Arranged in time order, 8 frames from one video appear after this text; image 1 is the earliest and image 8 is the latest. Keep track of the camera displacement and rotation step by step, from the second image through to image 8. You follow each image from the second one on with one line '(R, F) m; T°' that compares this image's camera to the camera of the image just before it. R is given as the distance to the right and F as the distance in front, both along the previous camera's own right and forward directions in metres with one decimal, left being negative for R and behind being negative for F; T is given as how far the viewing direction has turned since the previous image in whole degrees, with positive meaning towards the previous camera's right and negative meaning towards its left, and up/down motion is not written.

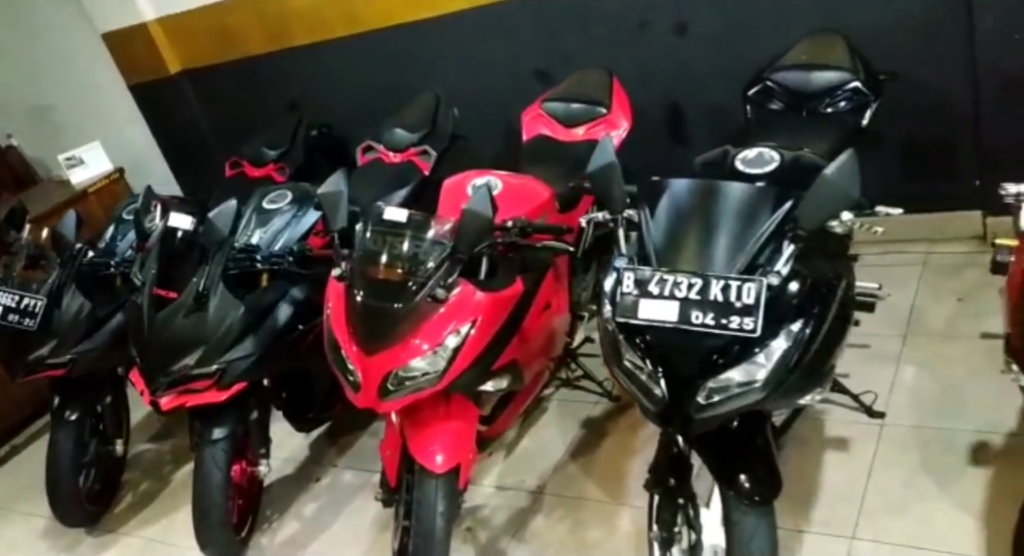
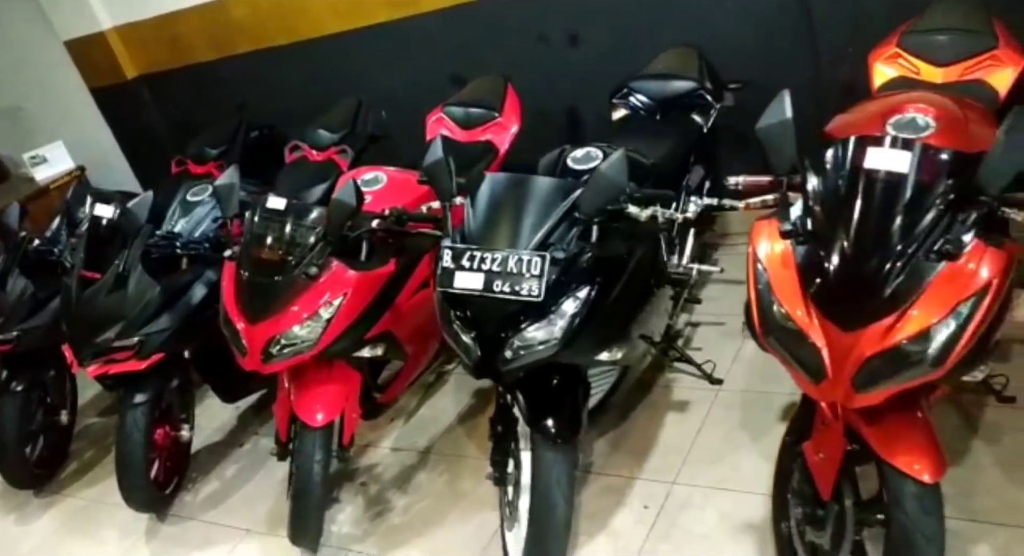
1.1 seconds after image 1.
(+0.3, -0.3) m; 0°
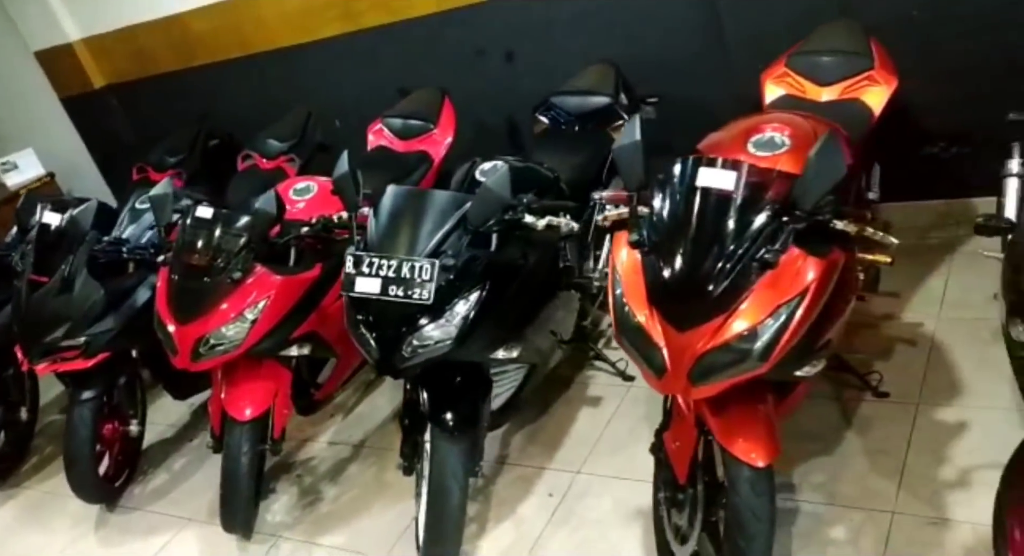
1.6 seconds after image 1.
(+0.2, -0.1) m; 0°
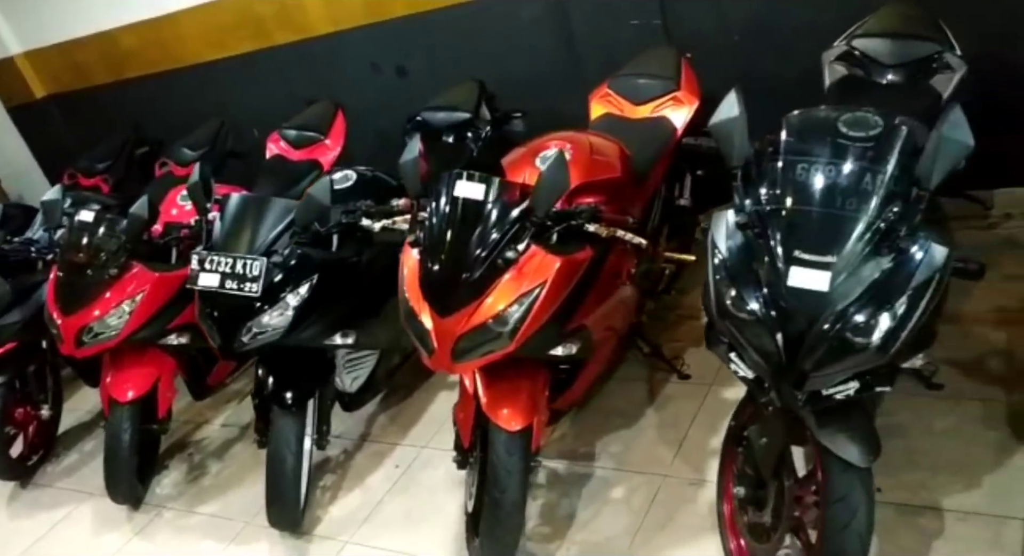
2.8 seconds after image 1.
(+0.4, -0.3) m; +1°
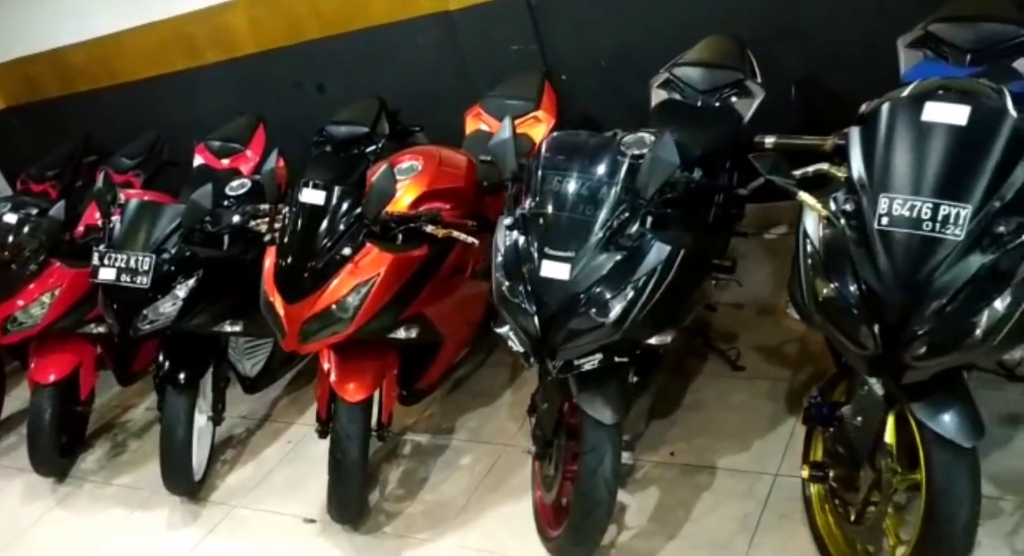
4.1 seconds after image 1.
(+0.3, -0.3) m; +1°
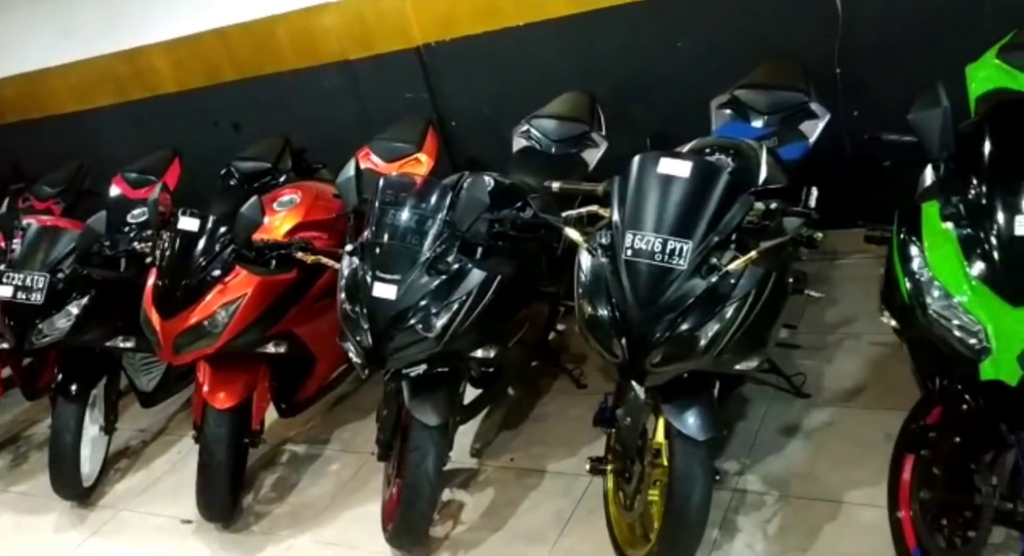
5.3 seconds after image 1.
(+0.2, -0.3) m; +3°
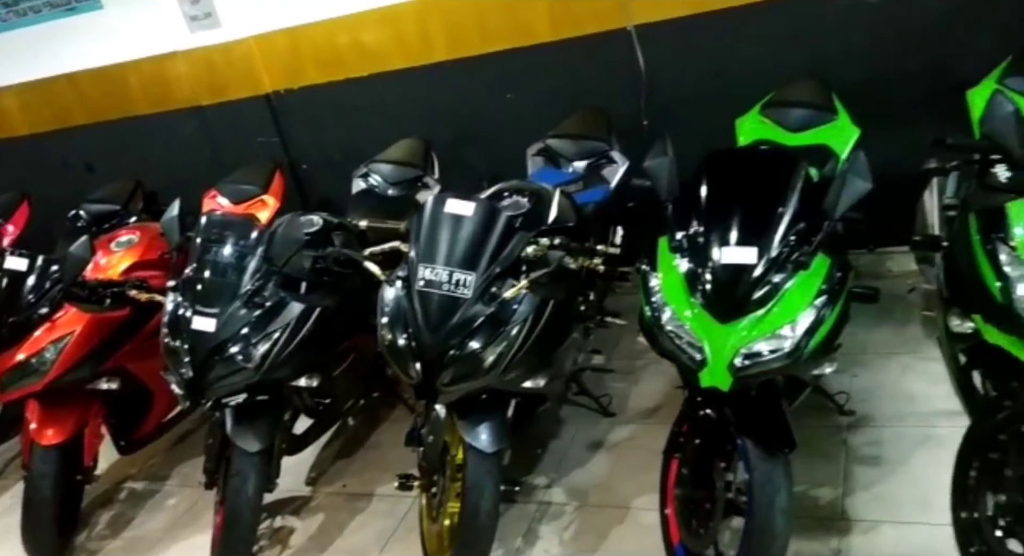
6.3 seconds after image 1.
(+0.2, -0.2) m; +7°
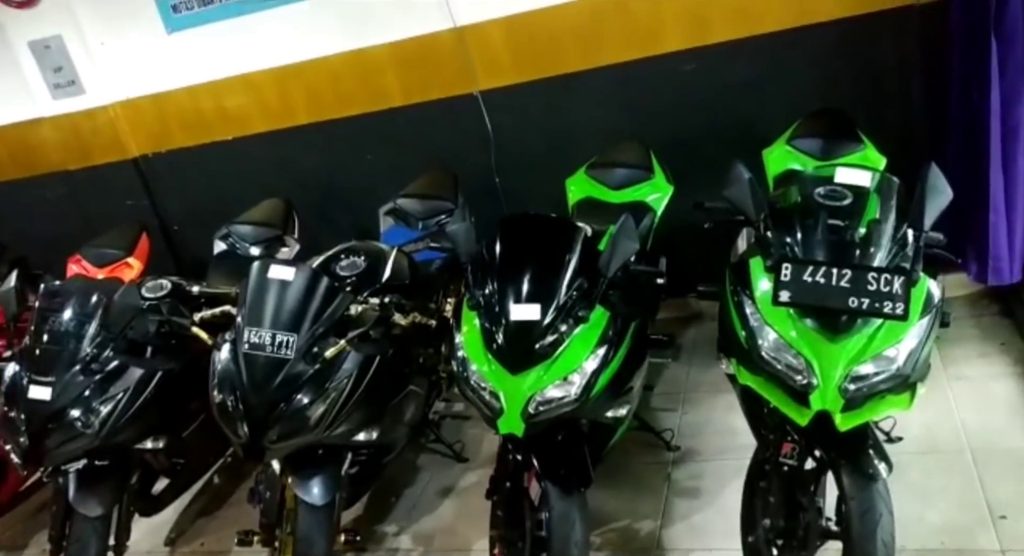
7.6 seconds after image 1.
(+0.2, -0.1) m; +5°
